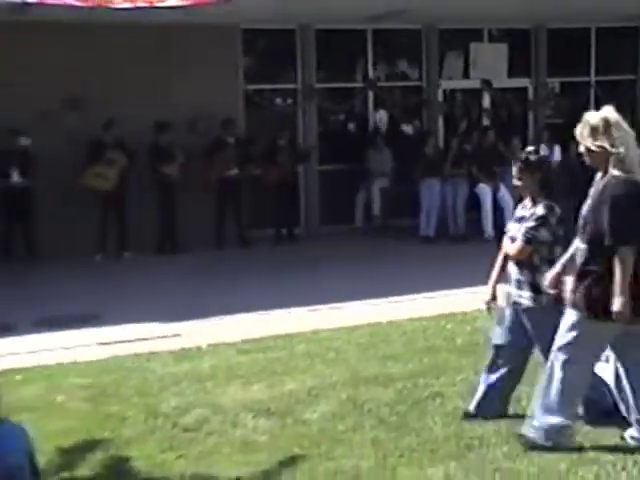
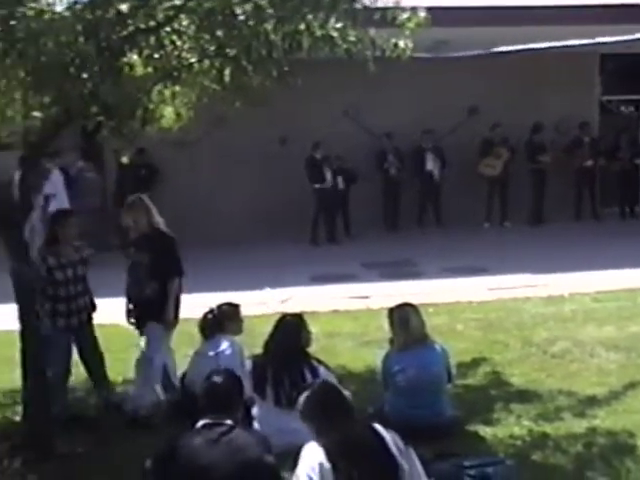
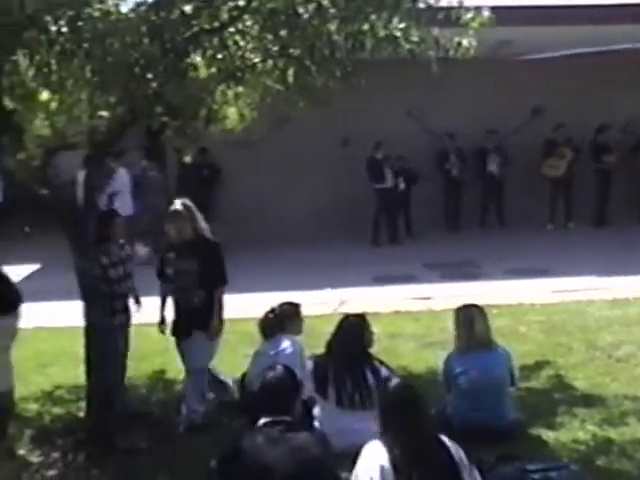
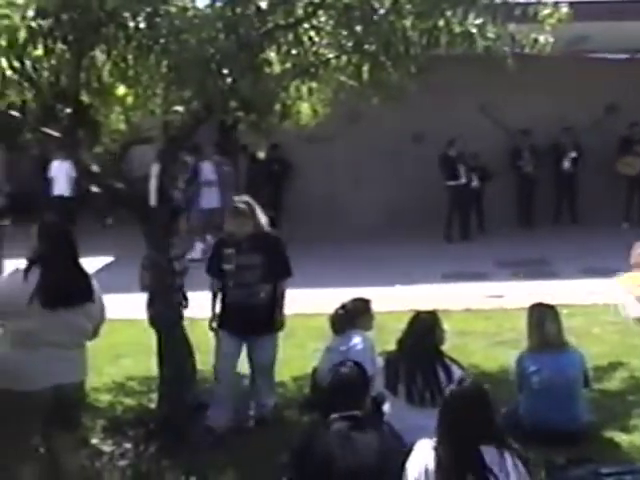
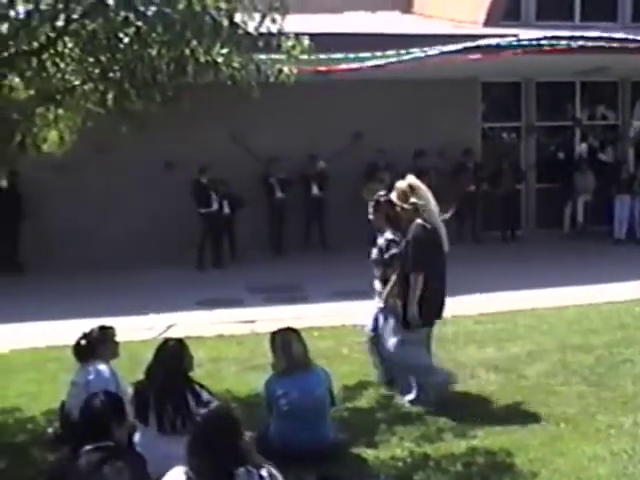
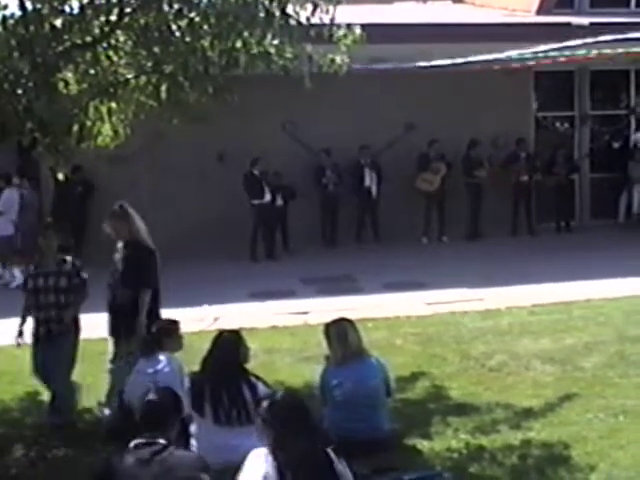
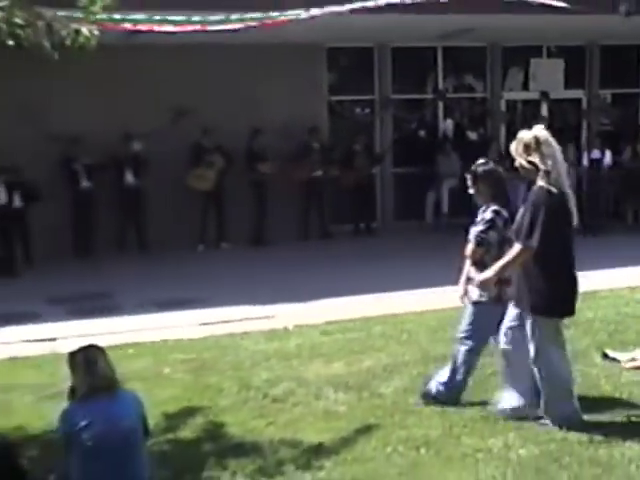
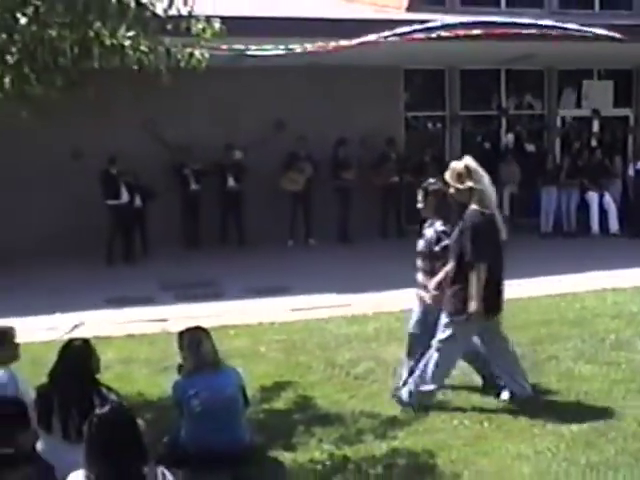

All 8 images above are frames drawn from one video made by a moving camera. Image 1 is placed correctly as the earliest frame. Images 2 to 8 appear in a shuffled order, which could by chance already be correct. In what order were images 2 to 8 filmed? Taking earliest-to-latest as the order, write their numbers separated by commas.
7, 8, 5, 6, 2, 3, 4
